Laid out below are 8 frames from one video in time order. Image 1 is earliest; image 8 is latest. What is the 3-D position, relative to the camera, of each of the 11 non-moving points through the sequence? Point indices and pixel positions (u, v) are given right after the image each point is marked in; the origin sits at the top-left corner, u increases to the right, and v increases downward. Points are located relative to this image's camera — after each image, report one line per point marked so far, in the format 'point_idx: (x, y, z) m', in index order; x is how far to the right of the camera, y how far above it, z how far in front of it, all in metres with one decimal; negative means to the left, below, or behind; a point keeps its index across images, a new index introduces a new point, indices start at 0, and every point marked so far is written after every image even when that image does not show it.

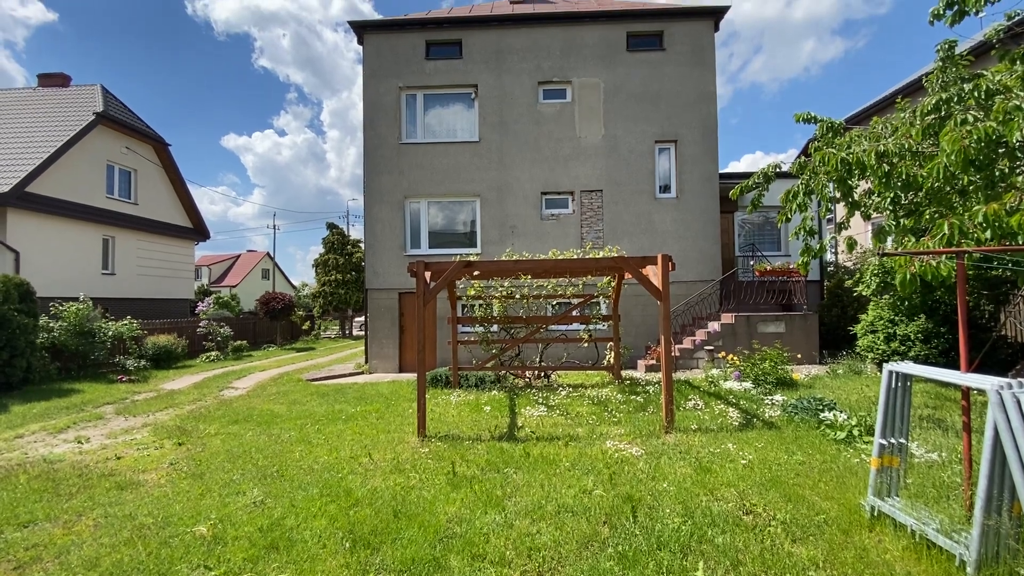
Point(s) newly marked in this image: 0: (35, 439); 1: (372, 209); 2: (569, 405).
0: (-6.9, -2.2, +6.9) m
1: (-3.7, +2.1, +12.8) m
2: (+0.9, -1.8, +7.6) m
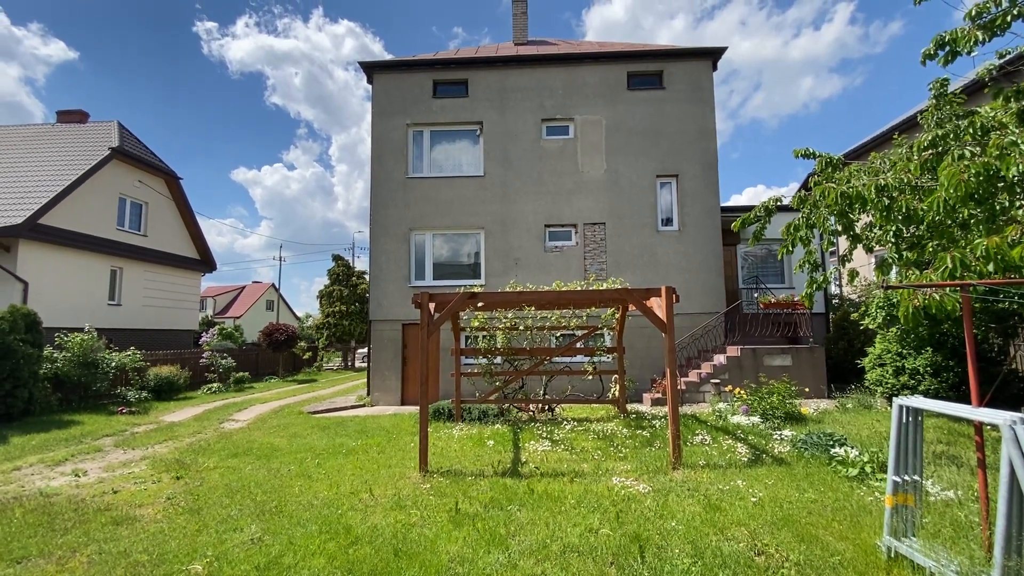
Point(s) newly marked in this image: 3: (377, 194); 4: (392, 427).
0: (-6.8, -2.6, +6.8) m
1: (-3.6, +1.3, +13.0) m
2: (+1.0, -2.3, +7.5) m
3: (-3.7, +2.5, +13.1) m
4: (-2.2, -2.6, +8.9) m
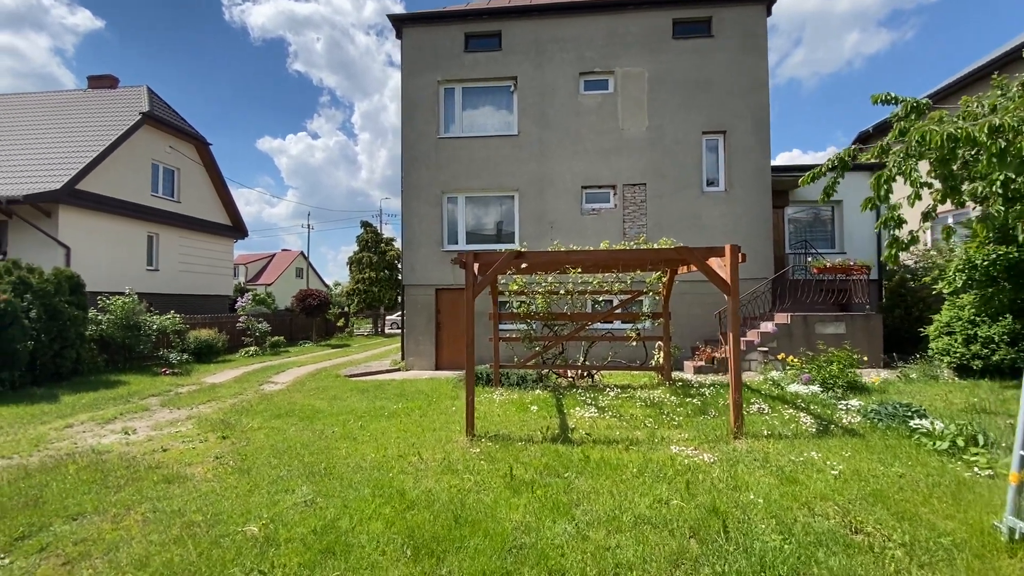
0: (-6.2, -2.0, +6.9) m
1: (-2.7, +2.2, +12.7) m
2: (+1.6, -1.8, +7.2) m
3: (-2.8, +3.5, +12.7) m
4: (-1.5, -1.9, +8.8) m
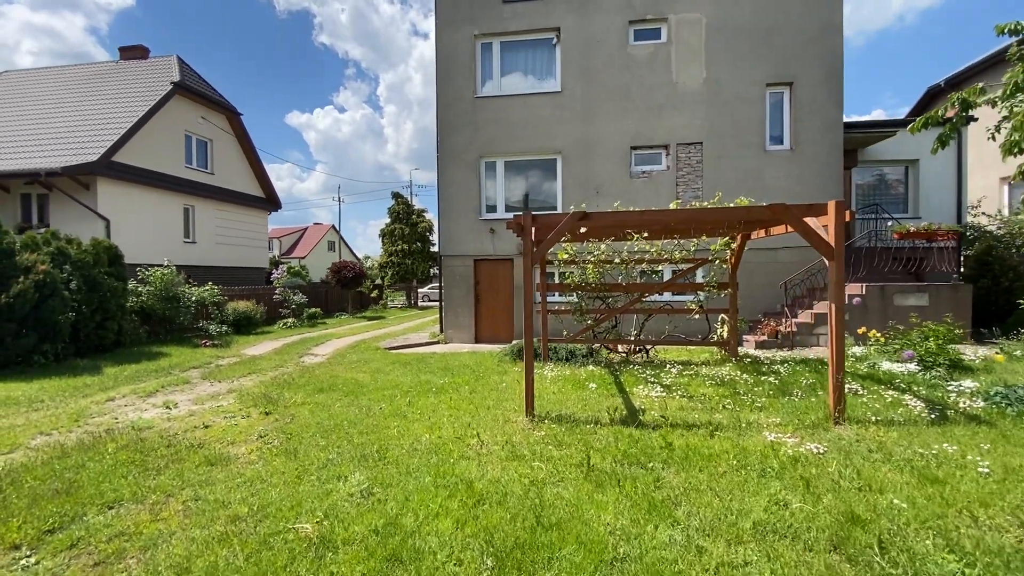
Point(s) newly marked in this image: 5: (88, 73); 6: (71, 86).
0: (-5.4, -1.6, +6.7) m
1: (-1.6, +3.0, +12.0) m
2: (+2.4, -1.3, +6.6) m
3: (-1.7, +4.2, +12.0) m
4: (-0.6, -1.3, +8.3) m
5: (-16.9, +8.6, +19.2) m
6: (-17.1, +7.8, +18.7) m
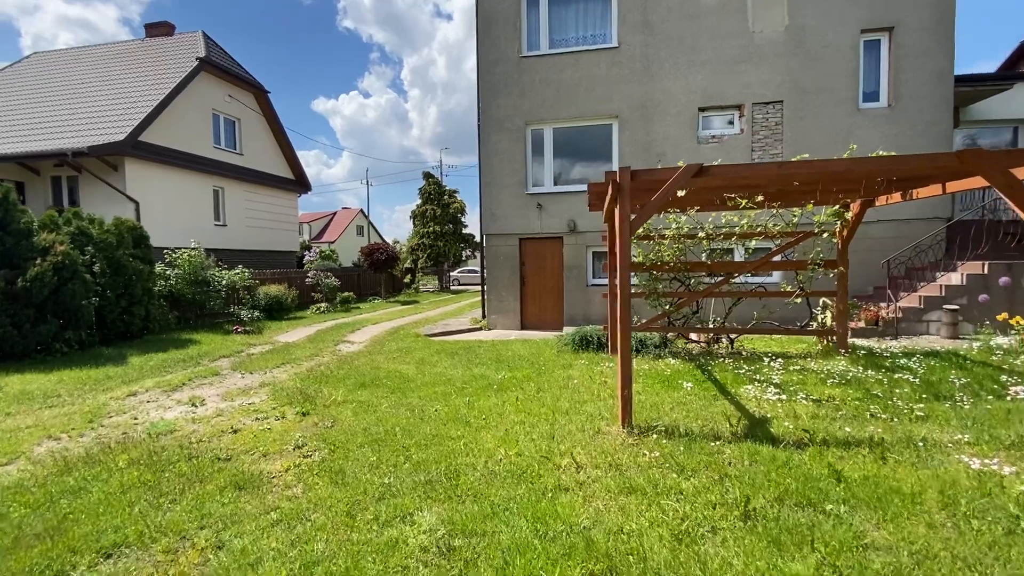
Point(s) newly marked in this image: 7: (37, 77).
0: (-4.5, -1.4, +6.0) m
1: (-0.5, +3.4, +10.9) m
2: (+3.3, -1.1, +5.4) m
3: (-0.6, +4.7, +10.9) m
4: (+0.3, -1.0, +7.3) m
5: (-15.4, +9.2, +18.7) m
6: (-15.6, +8.4, +18.2) m
7: (-18.0, +8.0, +18.3) m
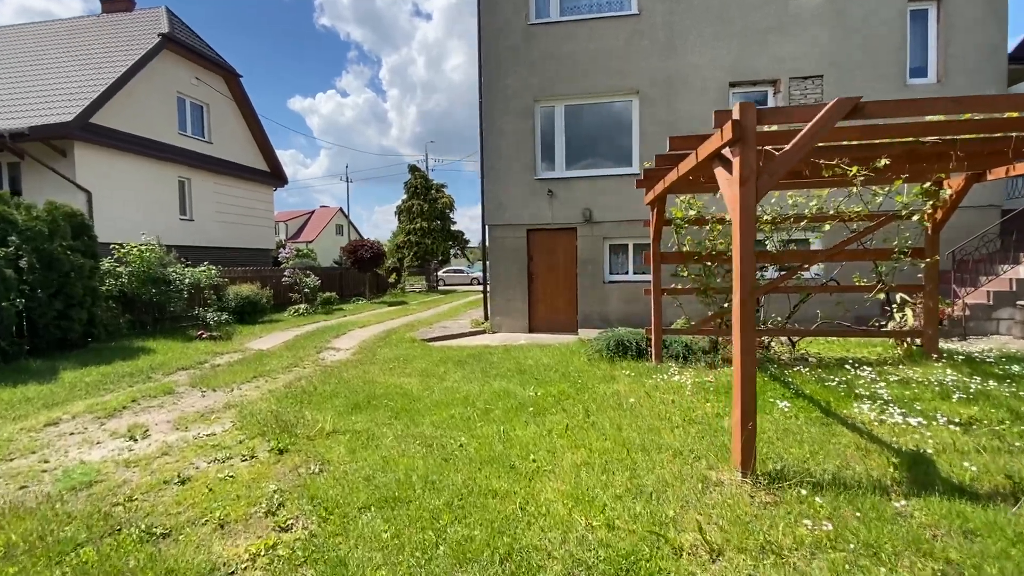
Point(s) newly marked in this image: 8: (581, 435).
0: (-4.2, -1.3, +4.6) m
1: (-0.4, +3.4, +9.7) m
2: (+3.6, -1.0, +4.3) m
3: (-0.5, +4.7, +9.6) m
4: (+0.6, -1.0, +6.1) m
5: (-15.6, +9.1, +16.9) m
6: (-15.8, +8.4, +16.4) m
7: (-18.2, +8.0, +16.3) m
8: (+0.5, -1.2, +3.8) m
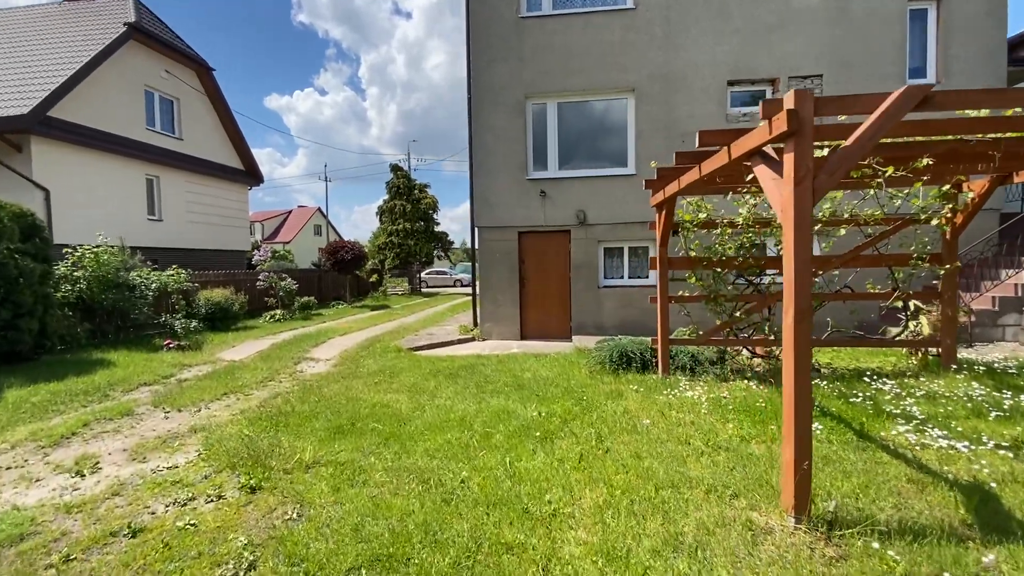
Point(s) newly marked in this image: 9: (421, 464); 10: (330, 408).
0: (-4.1, -1.4, +4.0) m
1: (-0.6, +3.3, +9.2) m
2: (+3.7, -1.1, +4.0) m
3: (-0.6, +4.6, +9.2) m
4: (+0.6, -1.1, +5.6) m
5: (-16.1, +9.0, +15.8) m
6: (-16.2, +8.2, +15.3) m
7: (-18.6, +7.8, +15.2) m
8: (+0.6, -1.2, +3.4) m
9: (-0.7, -1.3, +3.6) m
10: (-1.9, -1.2, +5.0) m
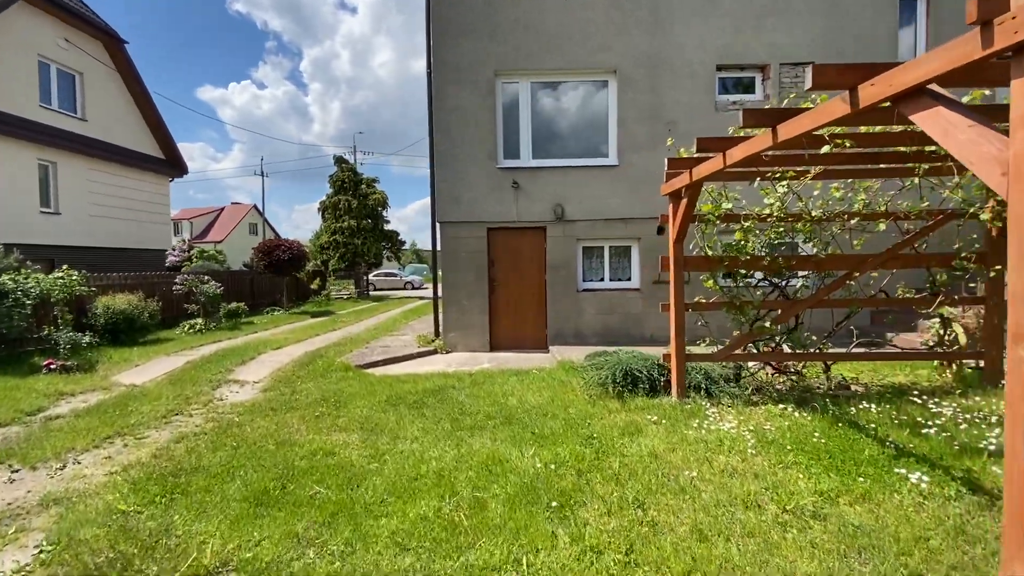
0: (-4.1, -1.5, +2.4) m
1: (-1.1, +3.3, +8.0) m
2: (+3.7, -1.1, +3.2) m
3: (-1.2, +4.5, +7.9) m
4: (+0.4, -1.1, +4.5) m
5: (-17.3, +8.8, +13.0) m
6: (-17.4, +8.1, +12.4) m
7: (-19.7, +7.7, +12.1) m
8: (+0.7, -1.3, +2.3) m
9: (-0.6, -1.4, +2.4) m
10: (-2.0, -1.3, +3.7) m
